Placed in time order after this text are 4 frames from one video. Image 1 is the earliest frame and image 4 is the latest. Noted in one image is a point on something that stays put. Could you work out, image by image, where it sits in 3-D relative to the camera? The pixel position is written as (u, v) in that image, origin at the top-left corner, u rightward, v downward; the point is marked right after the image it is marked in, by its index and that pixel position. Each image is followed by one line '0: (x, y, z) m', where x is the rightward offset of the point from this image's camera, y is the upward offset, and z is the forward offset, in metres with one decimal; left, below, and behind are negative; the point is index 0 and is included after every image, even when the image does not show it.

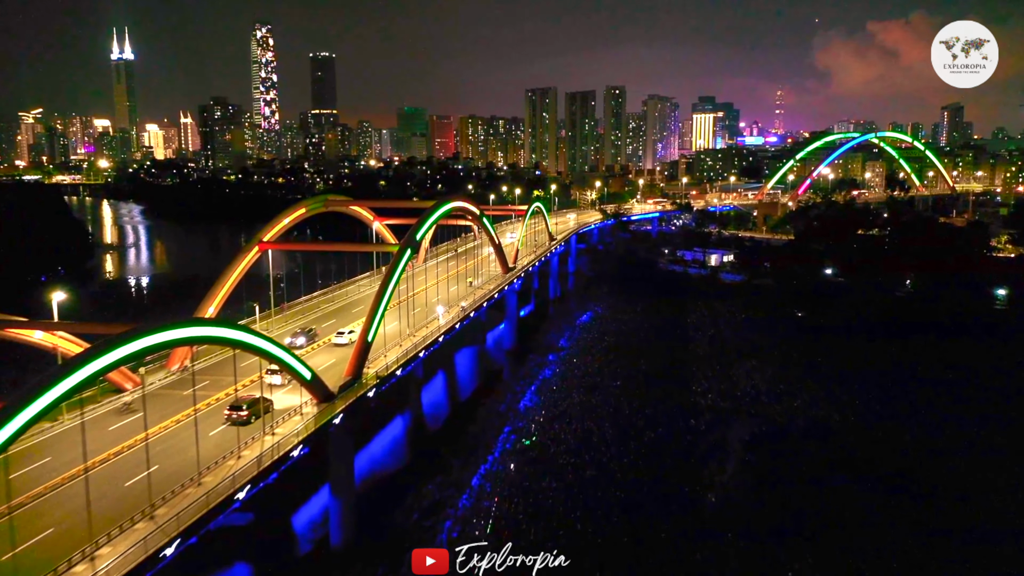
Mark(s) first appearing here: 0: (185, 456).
0: (-4.7, -2.4, +12.9) m
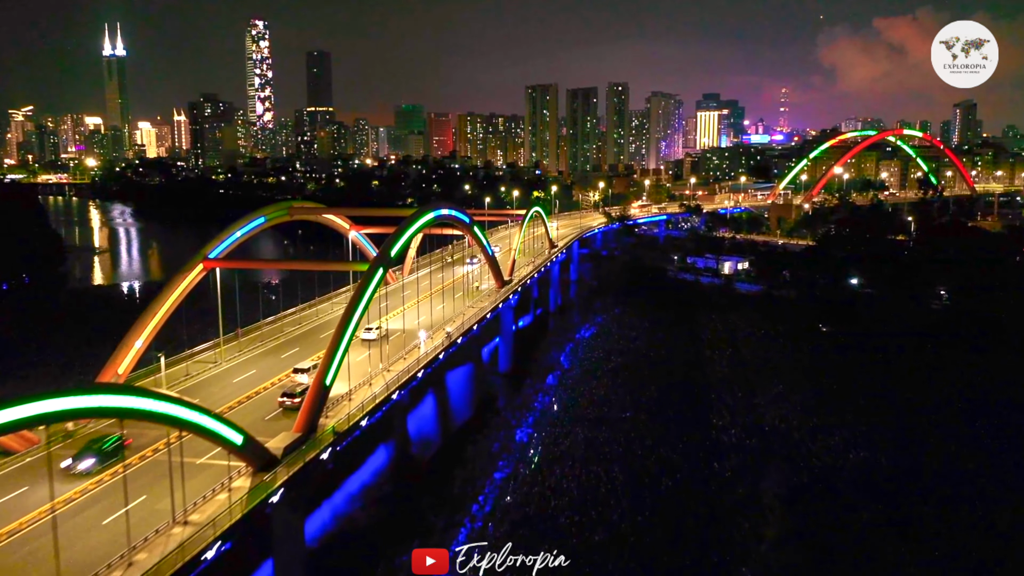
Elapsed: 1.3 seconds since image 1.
0: (-4.9, -3.0, +9.5) m
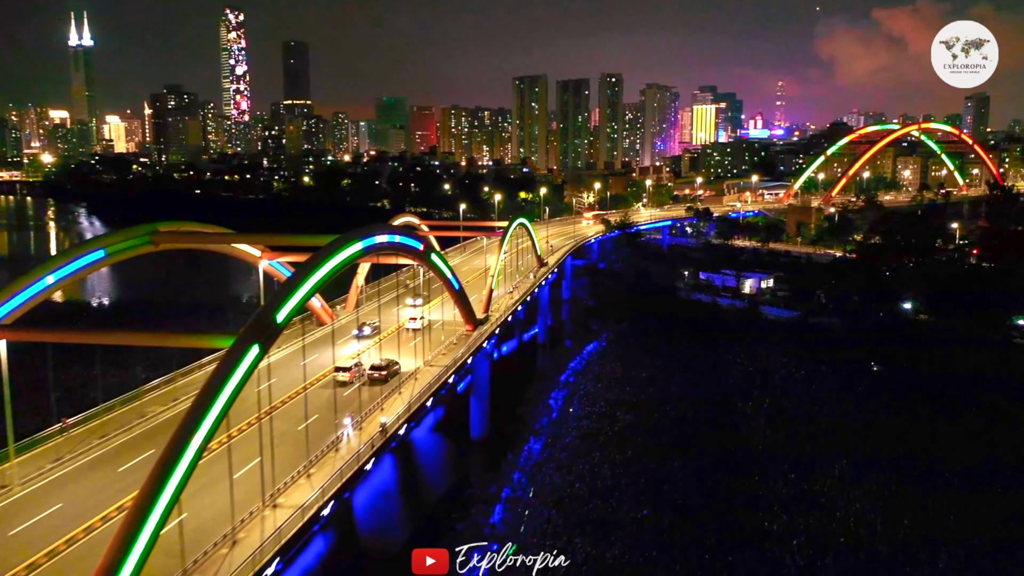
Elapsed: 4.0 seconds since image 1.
0: (-5.3, -4.1, +2.6) m
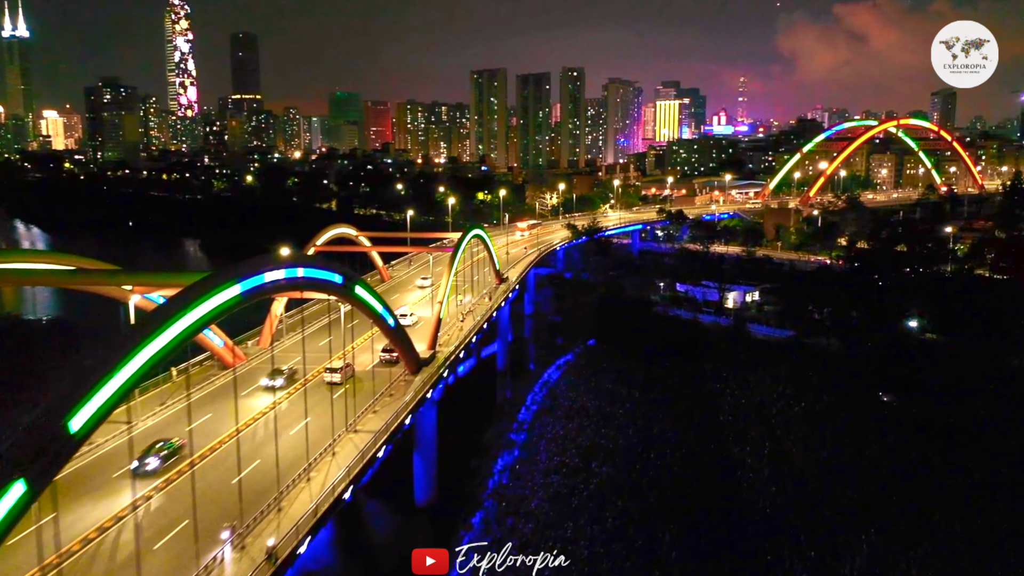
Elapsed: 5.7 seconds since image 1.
0: (-5.3, -4.8, -1.7) m
